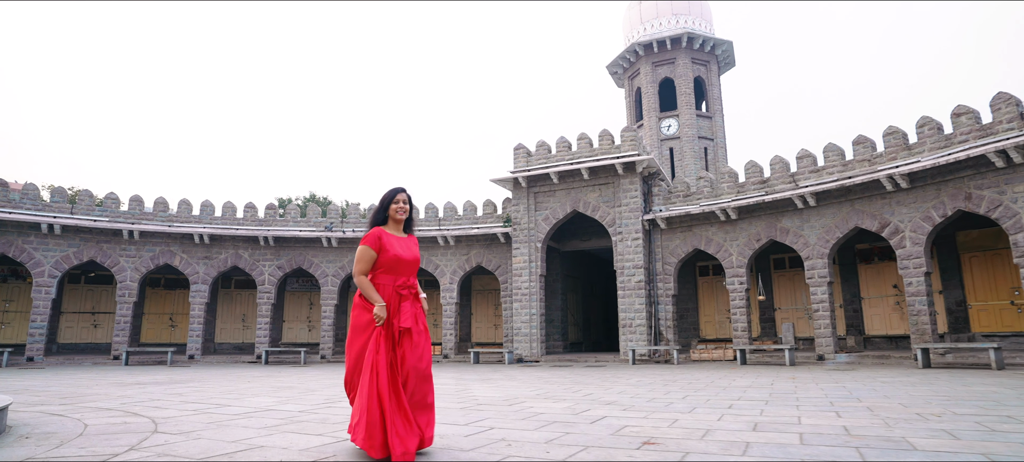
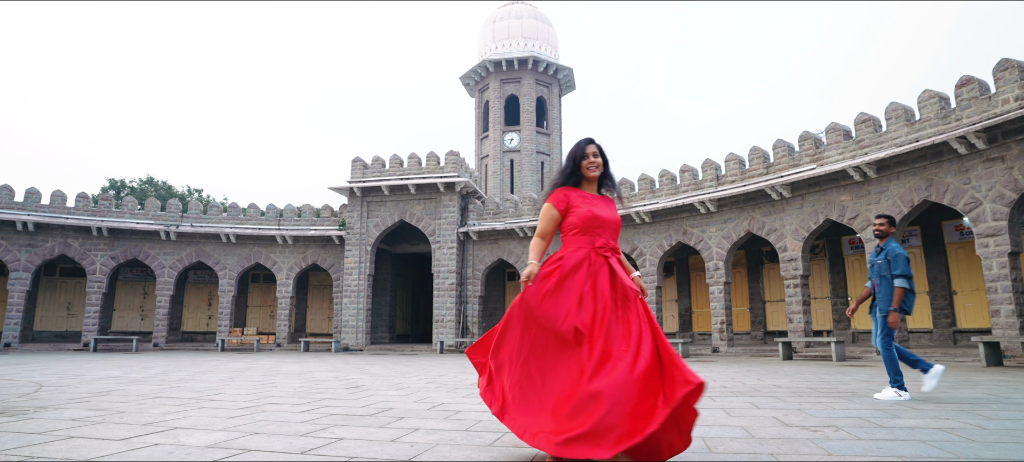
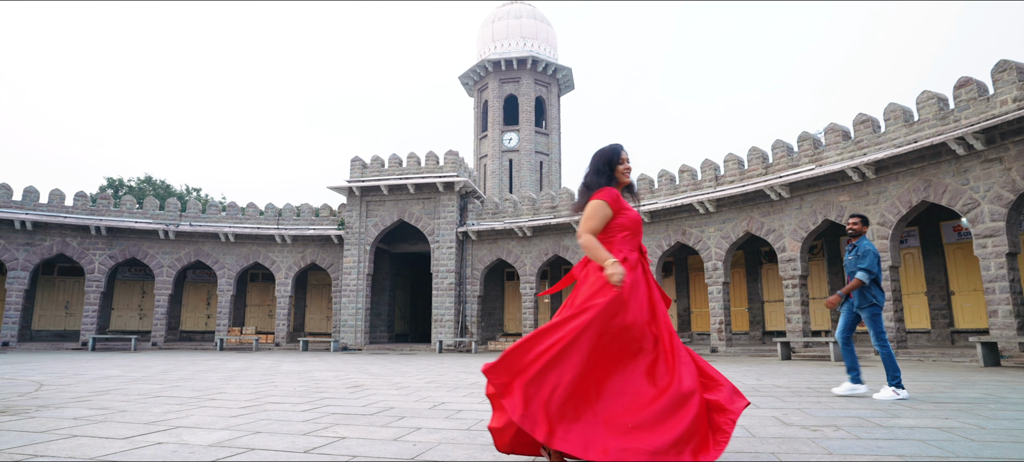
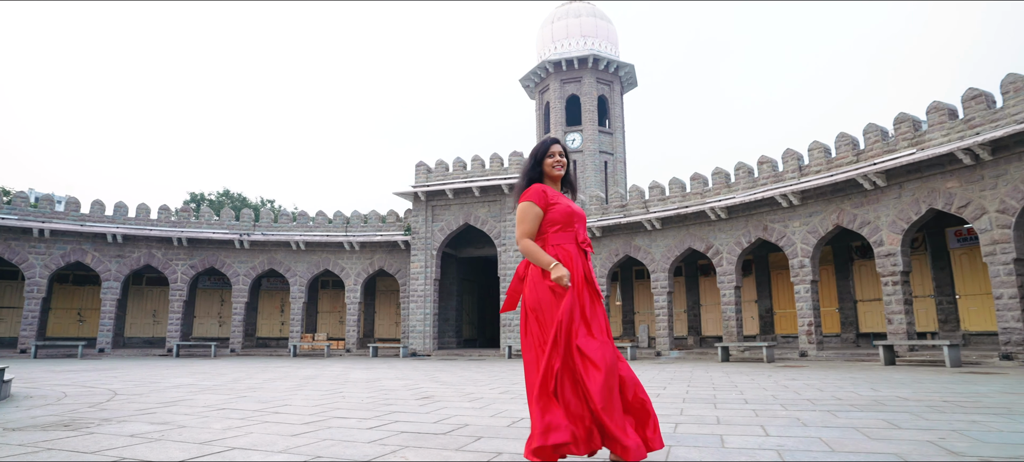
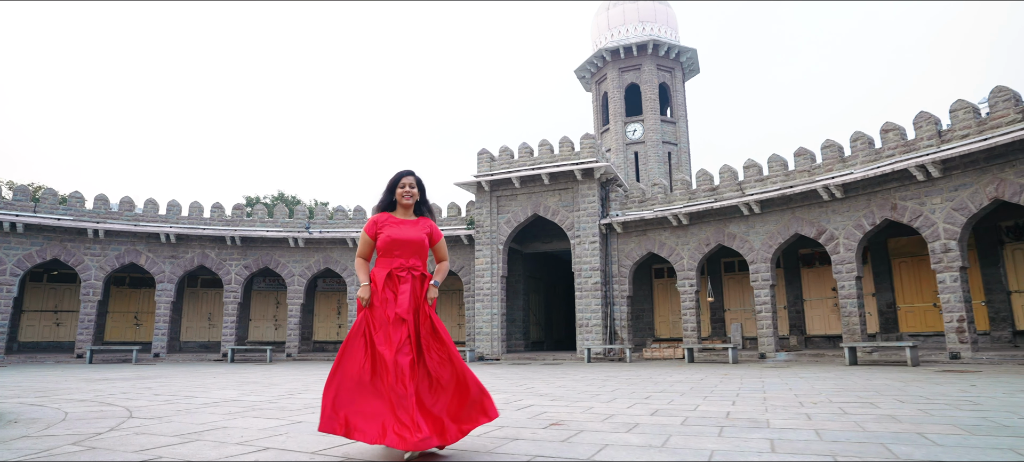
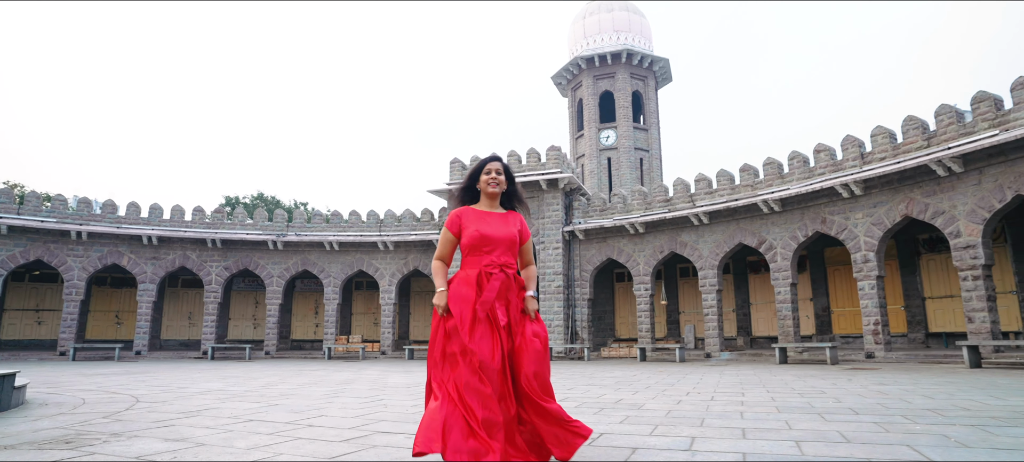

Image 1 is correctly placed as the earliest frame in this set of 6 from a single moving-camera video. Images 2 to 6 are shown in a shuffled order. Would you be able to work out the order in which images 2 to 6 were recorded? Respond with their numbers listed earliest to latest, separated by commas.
5, 6, 4, 2, 3
